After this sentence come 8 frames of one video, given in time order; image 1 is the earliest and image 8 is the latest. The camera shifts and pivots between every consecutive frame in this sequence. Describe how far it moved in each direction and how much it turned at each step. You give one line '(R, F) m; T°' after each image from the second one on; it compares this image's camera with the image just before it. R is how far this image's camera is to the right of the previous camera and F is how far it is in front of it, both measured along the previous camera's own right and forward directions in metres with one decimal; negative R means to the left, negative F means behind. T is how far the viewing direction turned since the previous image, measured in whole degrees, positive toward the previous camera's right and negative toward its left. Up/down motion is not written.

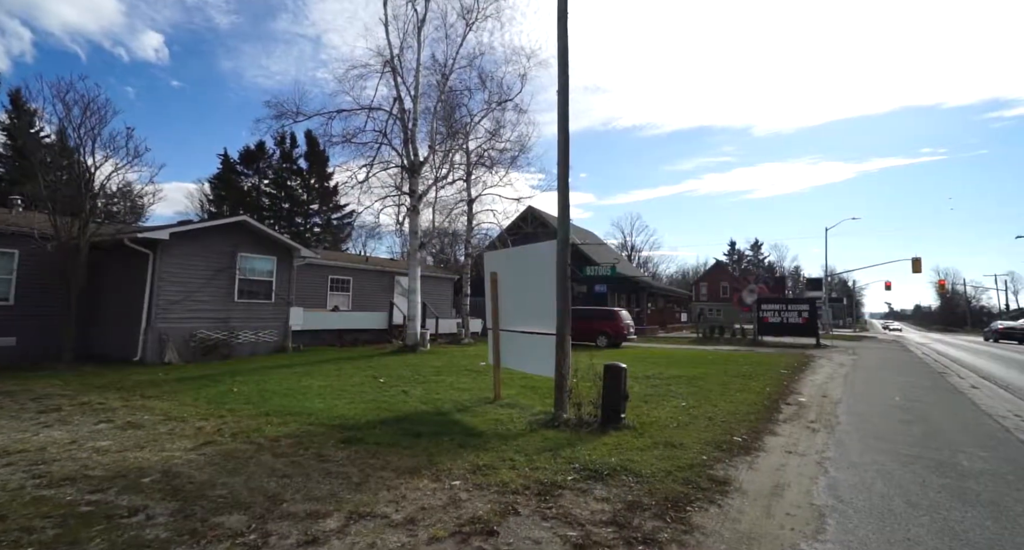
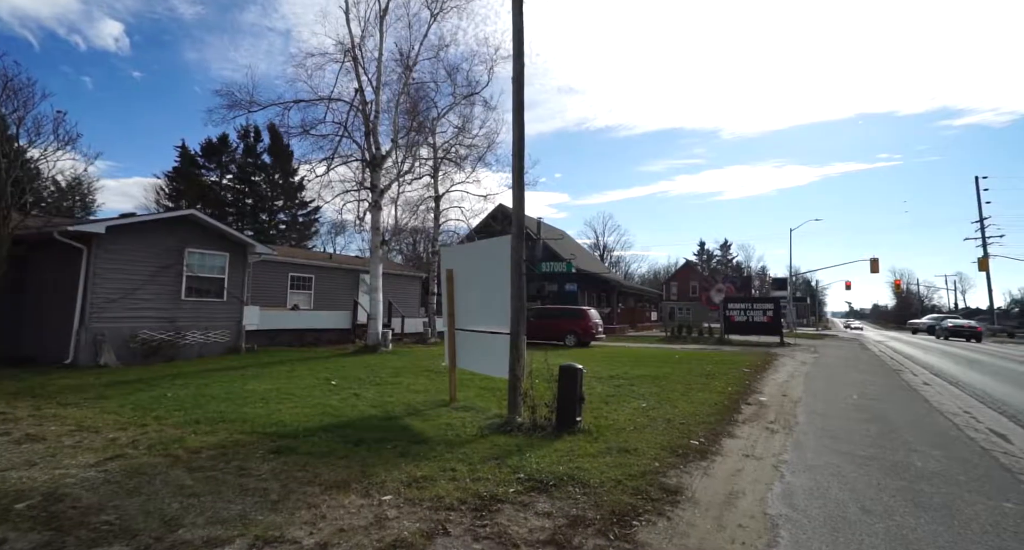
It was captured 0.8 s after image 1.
(+0.3, +0.3) m; +3°
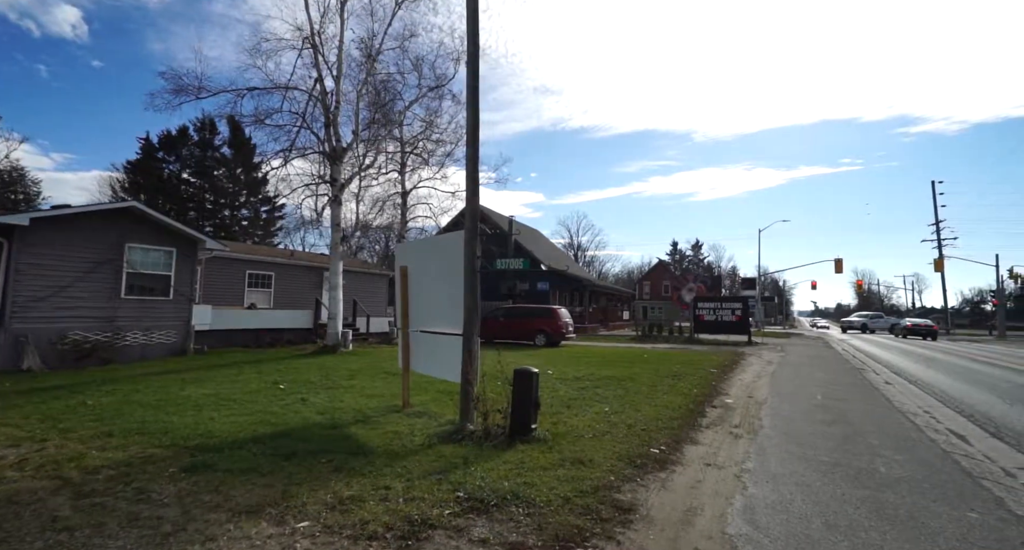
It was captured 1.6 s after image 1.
(+0.3, +0.4) m; +3°
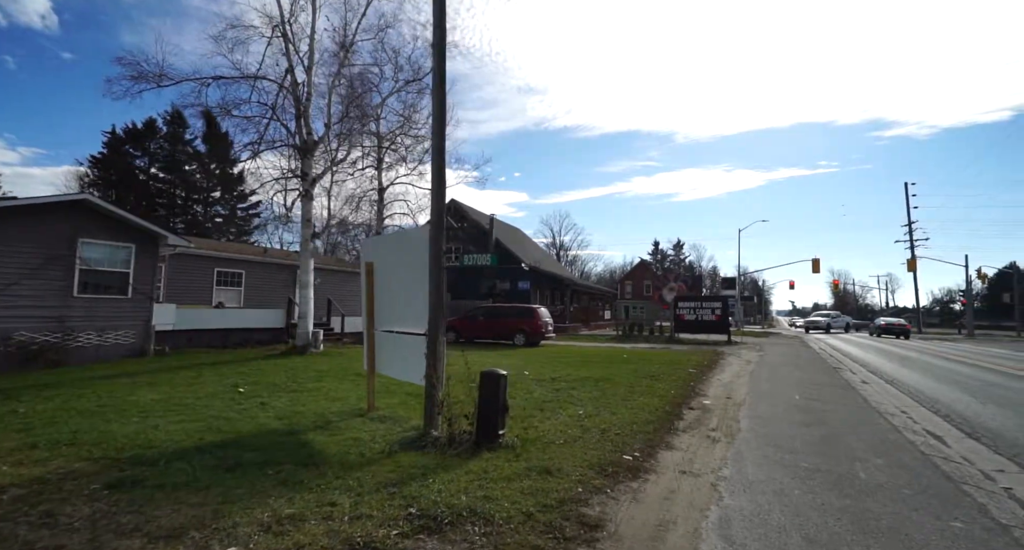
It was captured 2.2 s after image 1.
(+0.2, +0.4) m; +2°
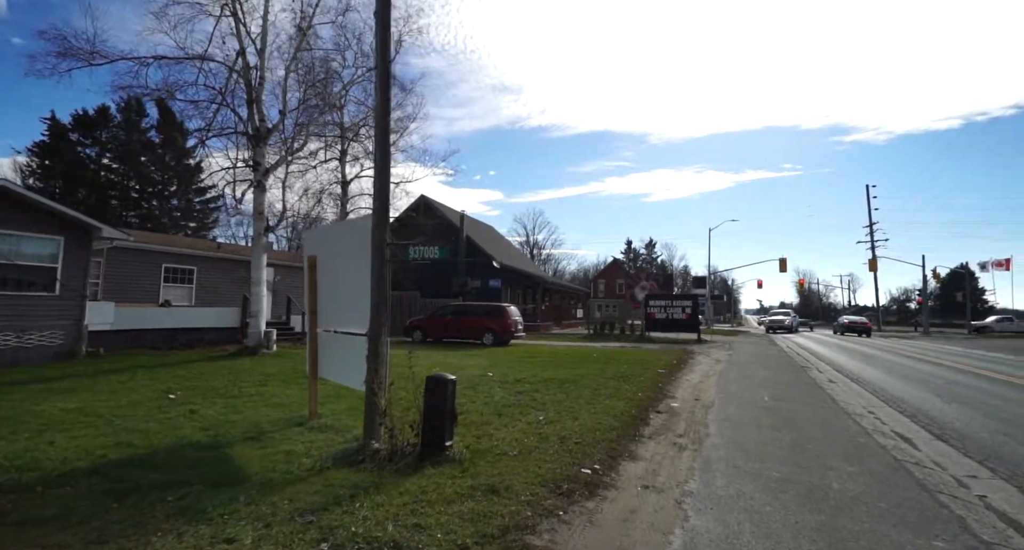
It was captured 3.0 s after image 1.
(+0.3, +0.6) m; +3°
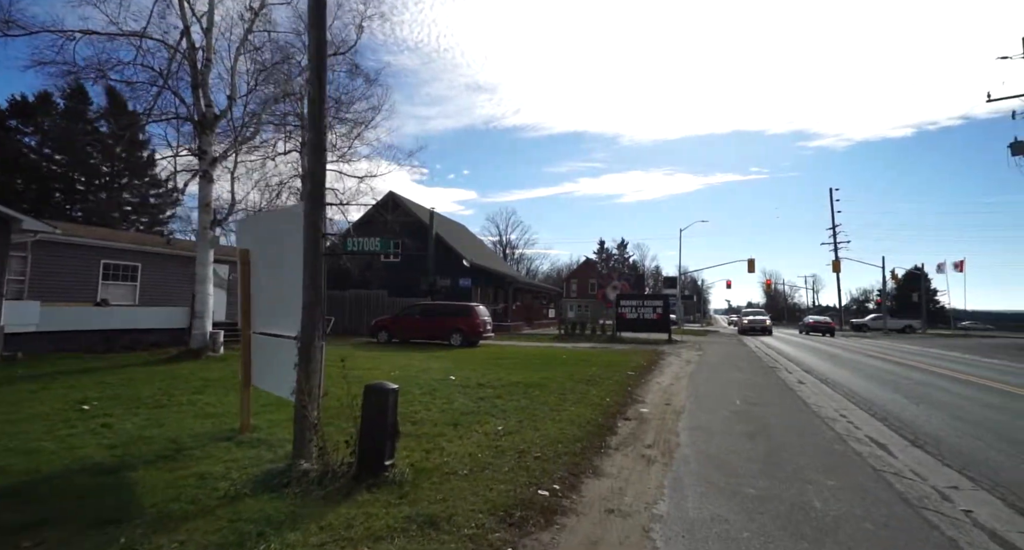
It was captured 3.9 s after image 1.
(+0.2, +0.6) m; +3°
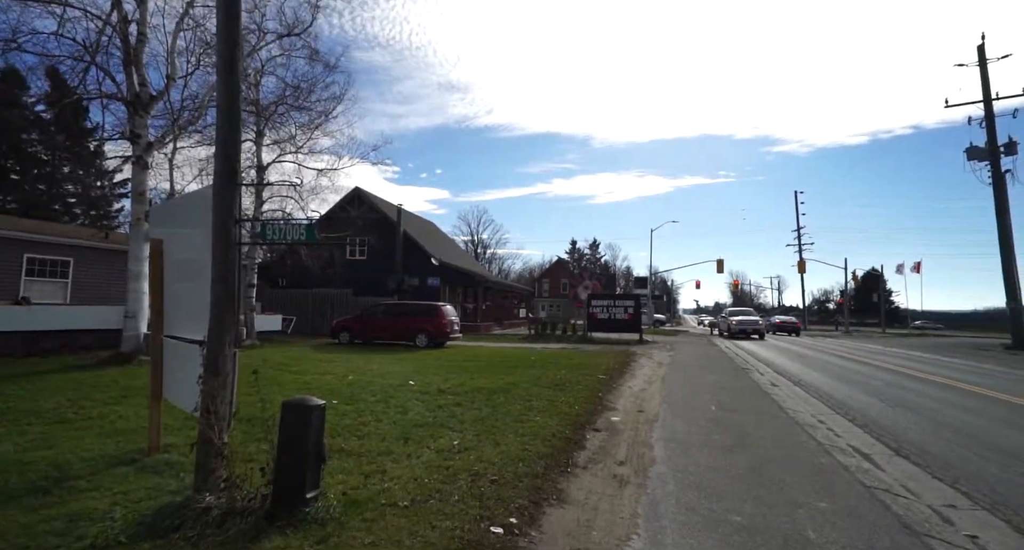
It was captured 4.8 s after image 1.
(+0.2, +0.8) m; +3°
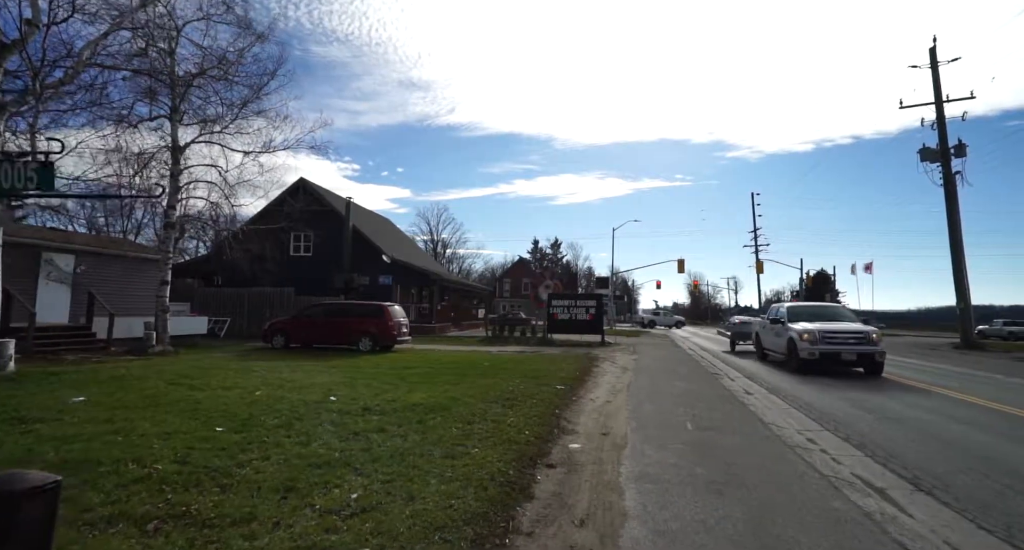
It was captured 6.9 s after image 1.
(+0.4, +1.7) m; +4°
